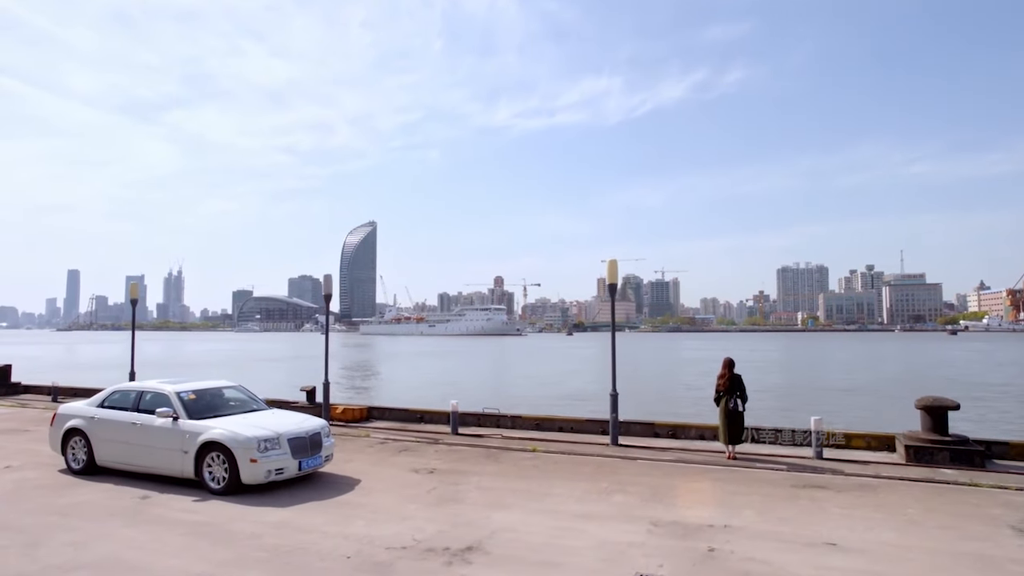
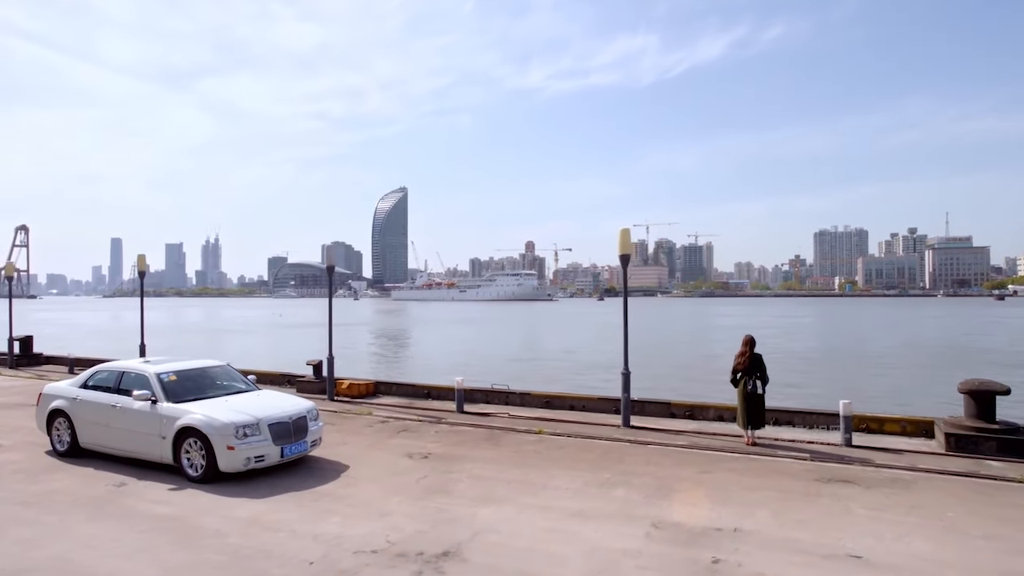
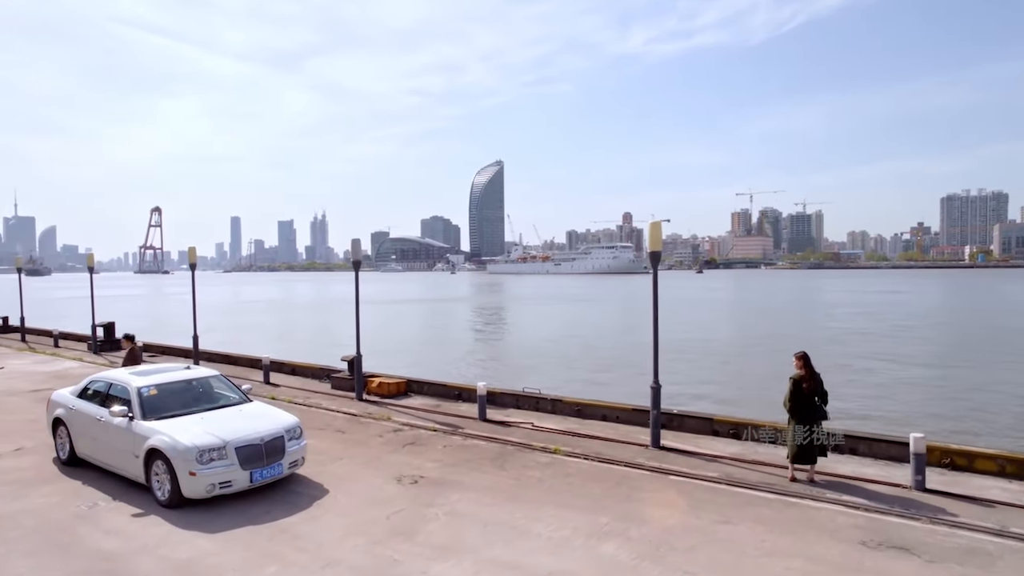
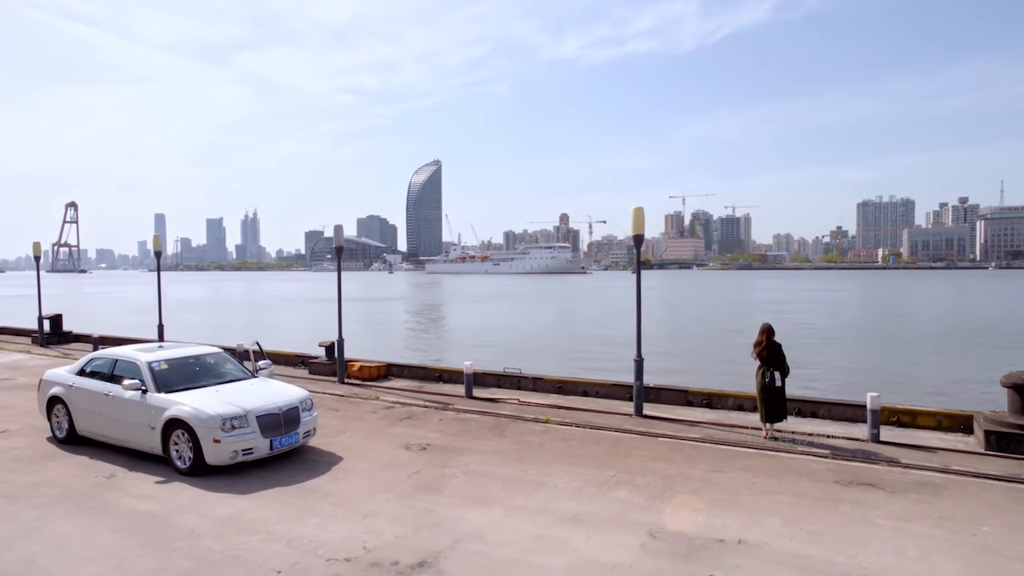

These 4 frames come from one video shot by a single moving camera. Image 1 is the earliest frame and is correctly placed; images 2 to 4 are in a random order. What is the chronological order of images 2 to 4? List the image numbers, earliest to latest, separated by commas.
2, 4, 3
